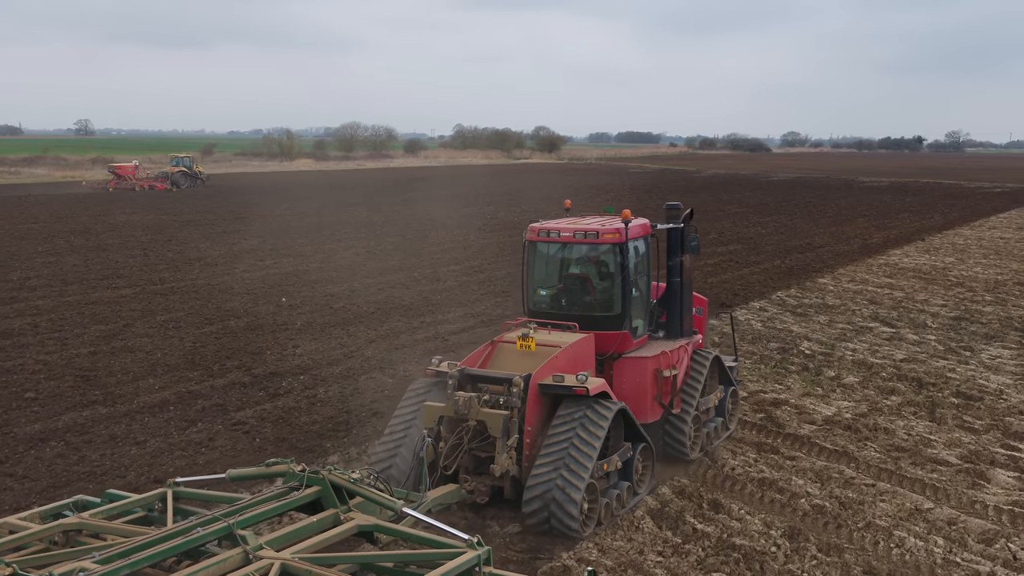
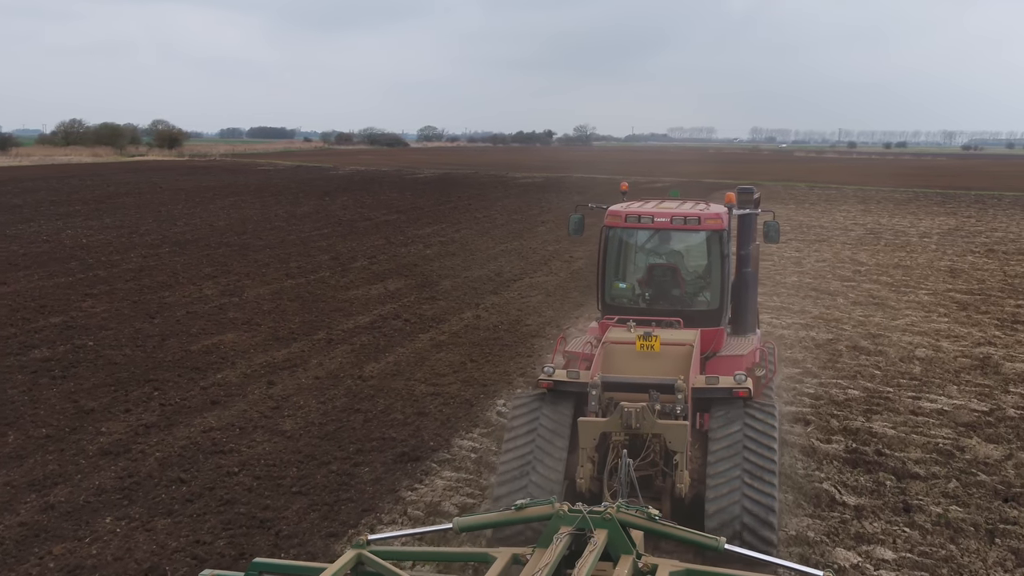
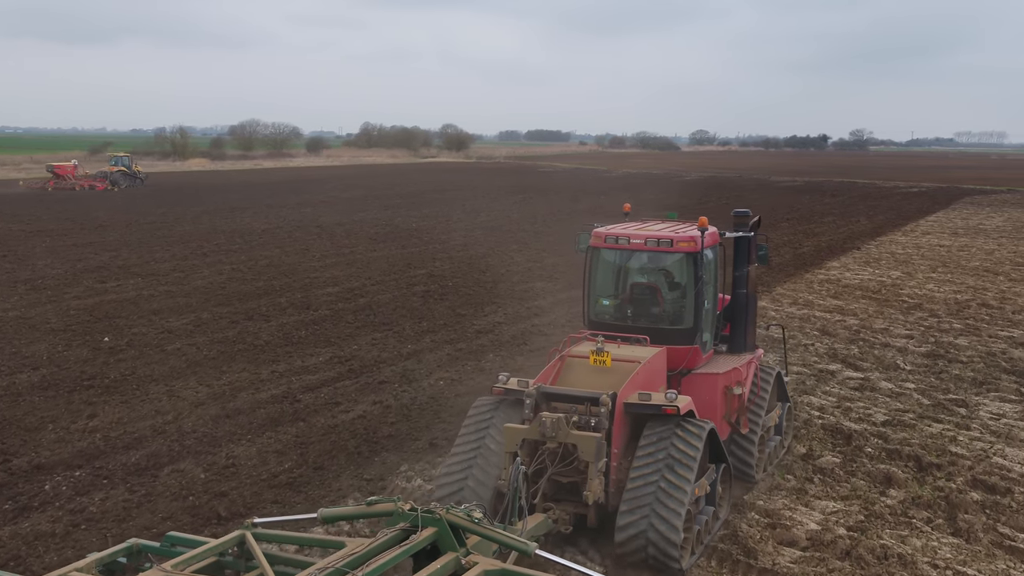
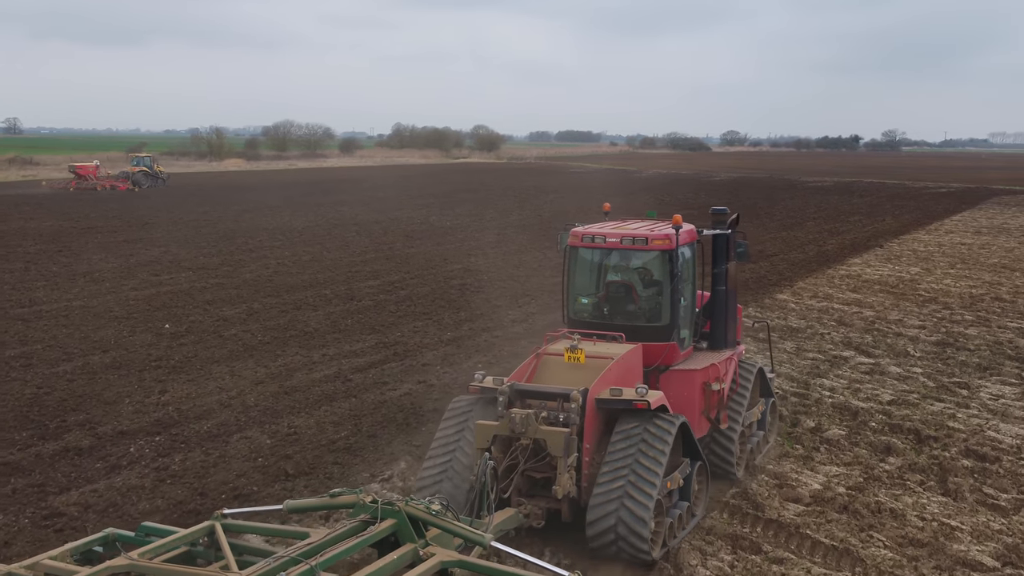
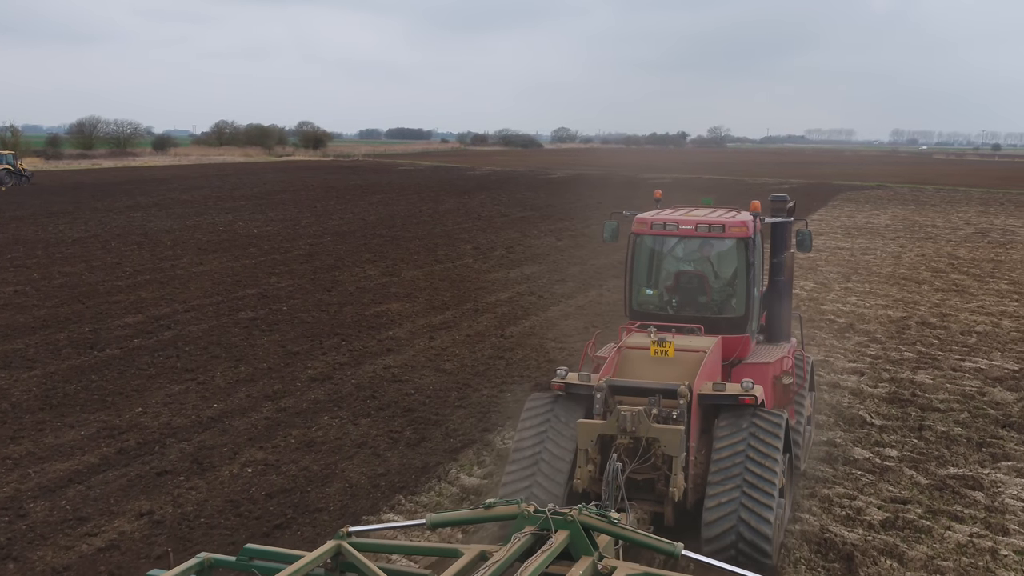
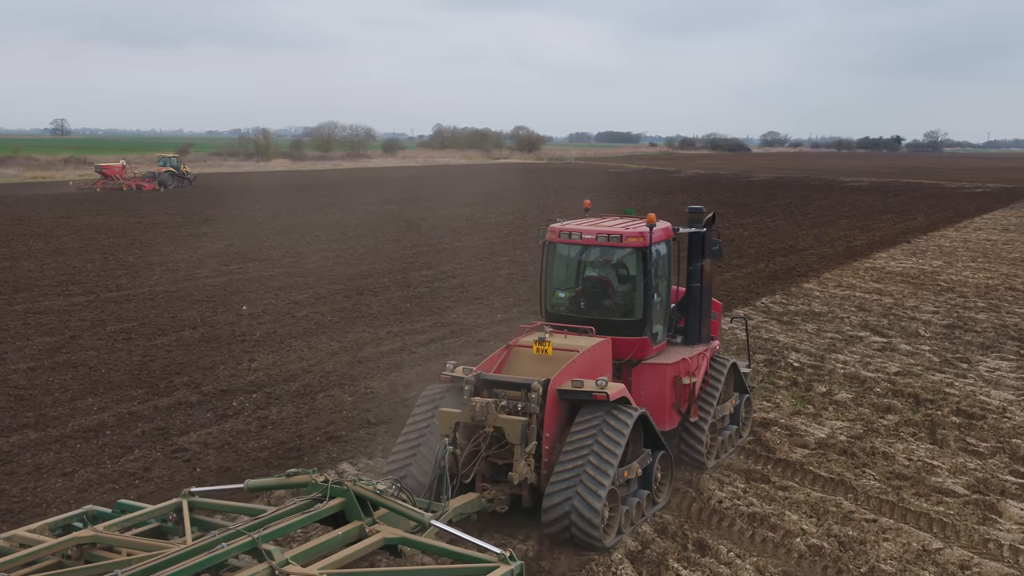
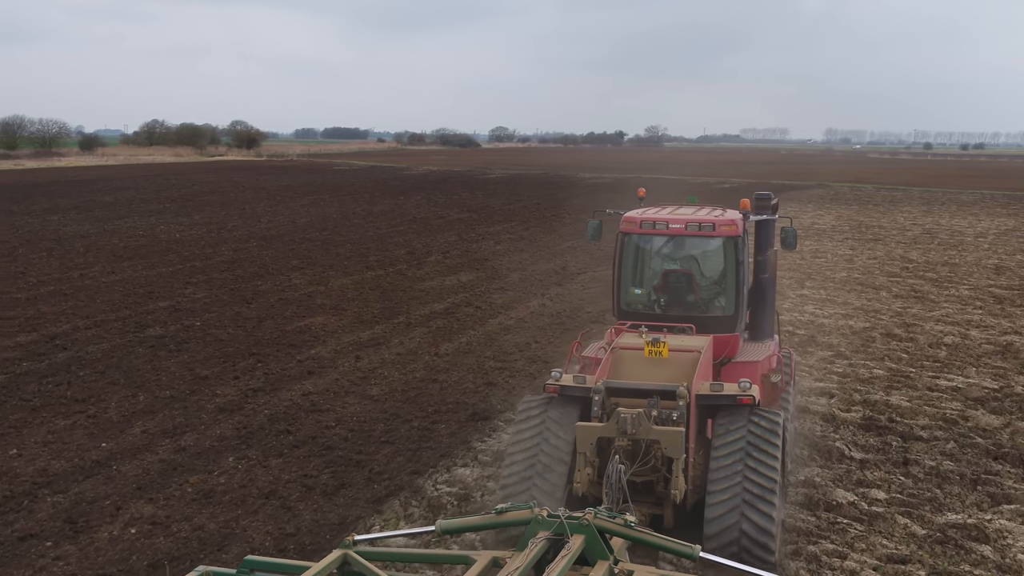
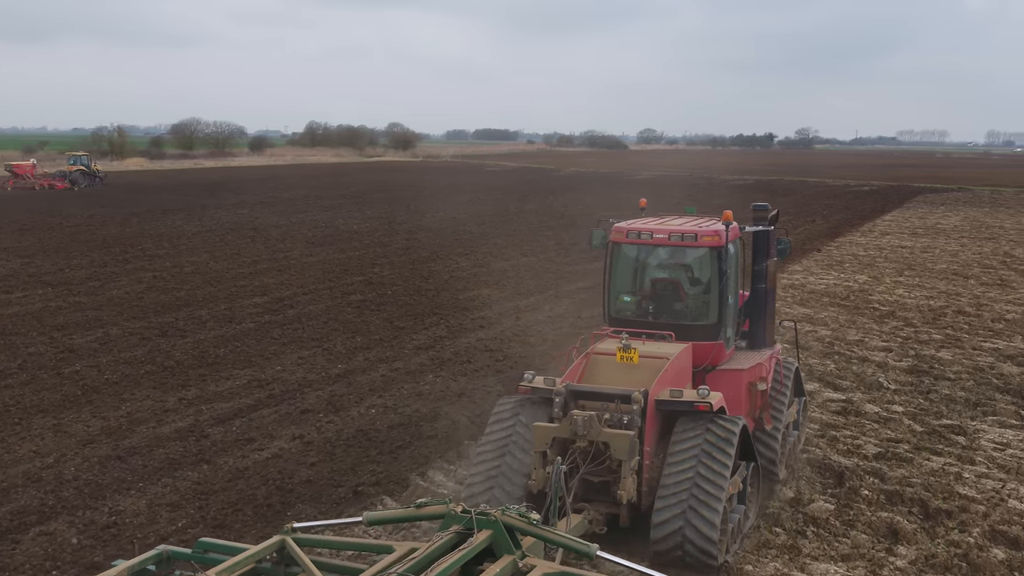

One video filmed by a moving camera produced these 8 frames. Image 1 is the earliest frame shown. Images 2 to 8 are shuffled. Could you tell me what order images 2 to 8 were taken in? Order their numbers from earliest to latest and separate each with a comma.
6, 4, 3, 8, 5, 7, 2
